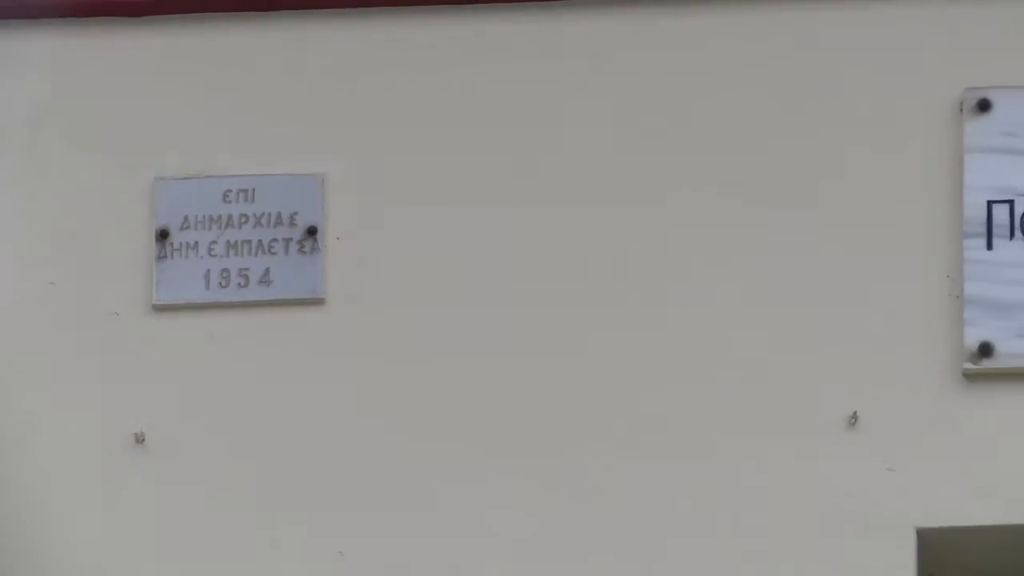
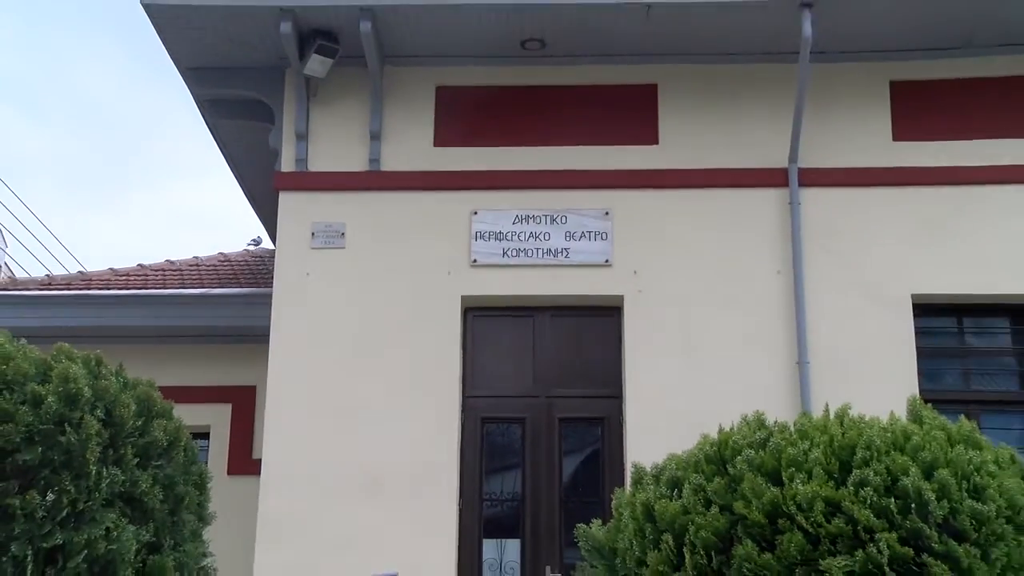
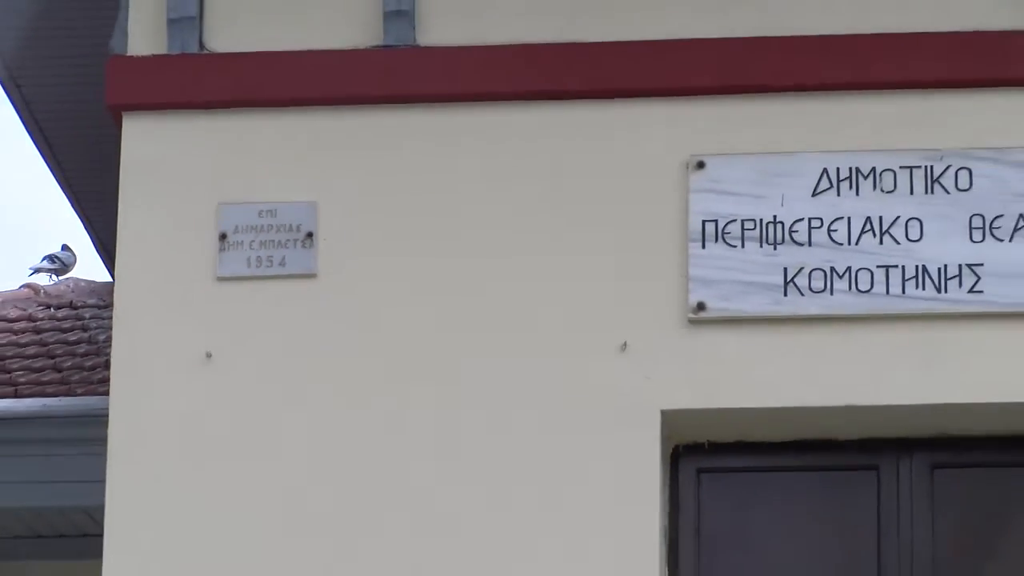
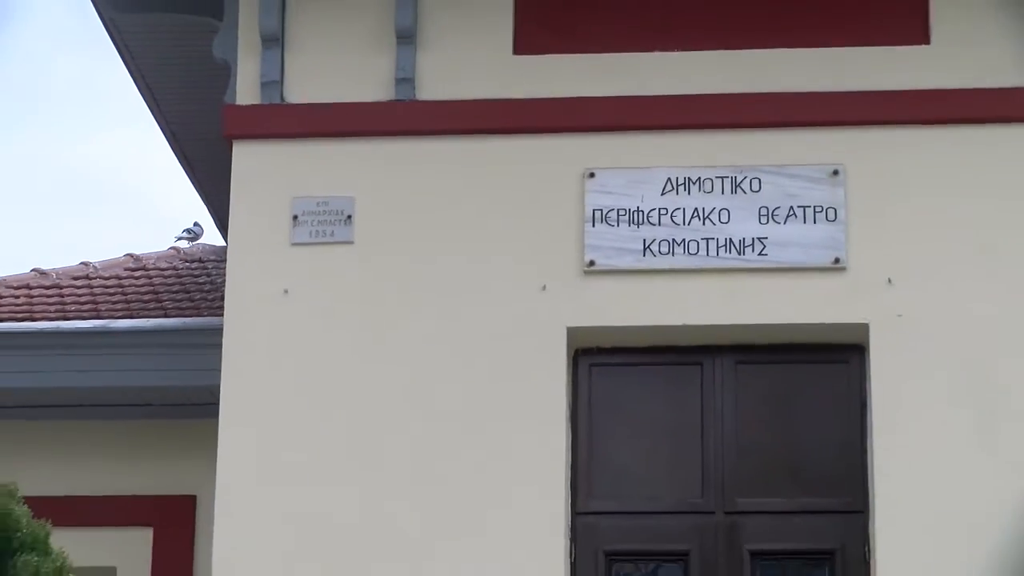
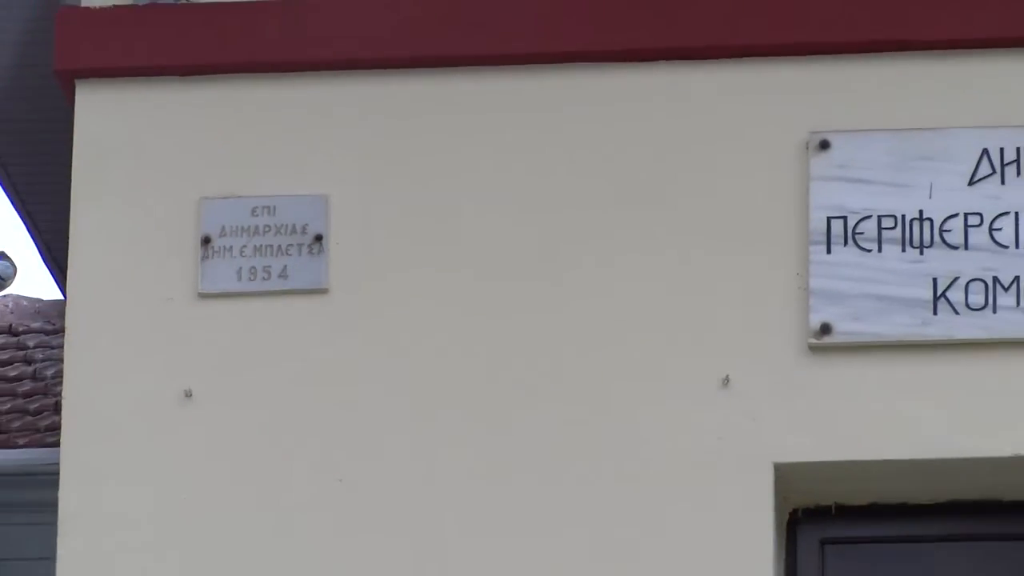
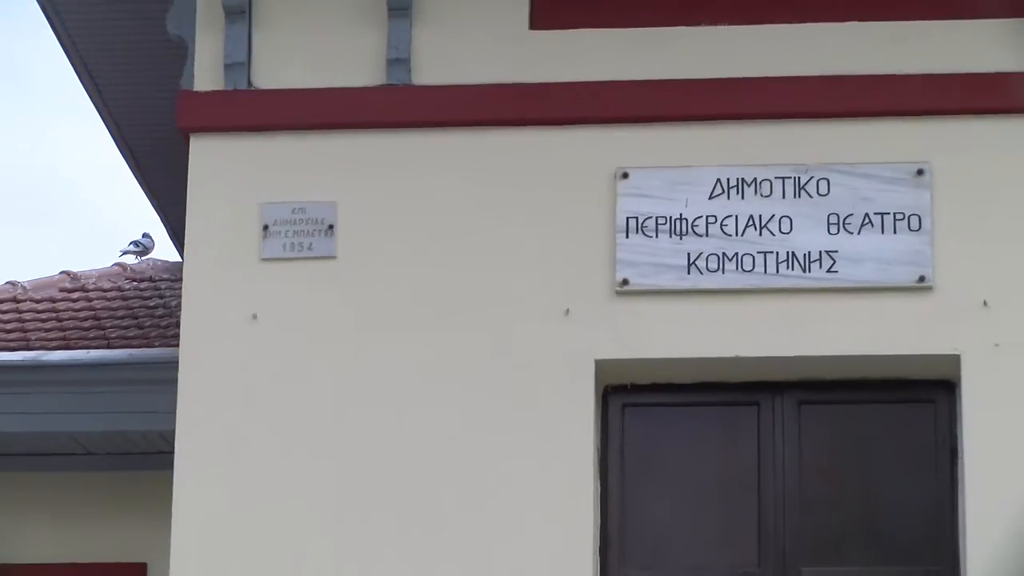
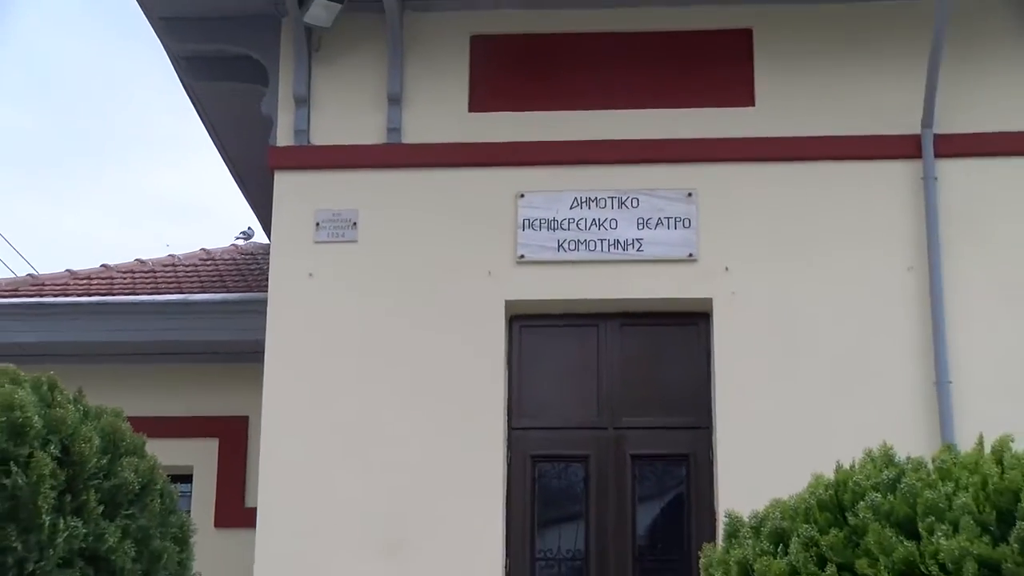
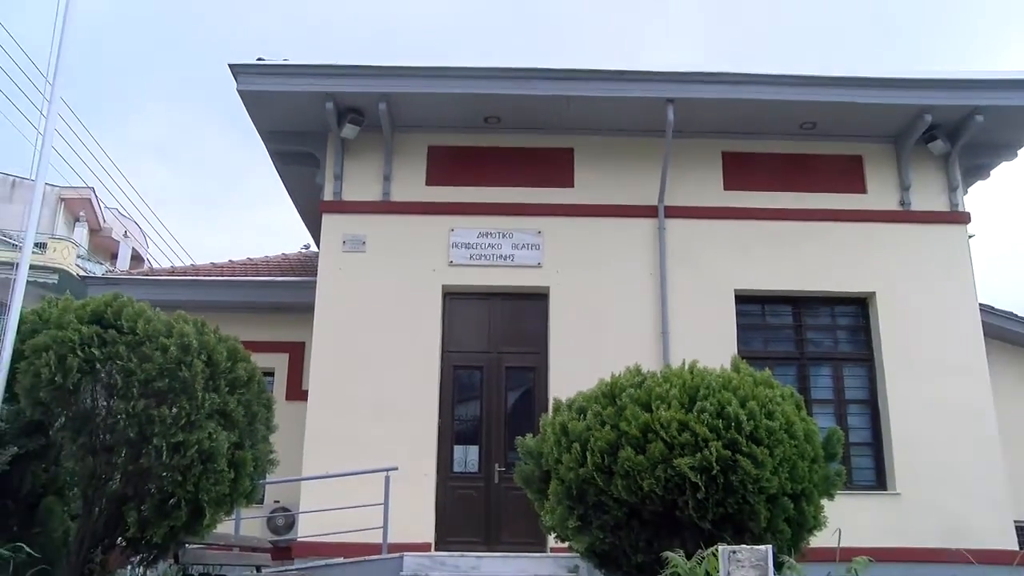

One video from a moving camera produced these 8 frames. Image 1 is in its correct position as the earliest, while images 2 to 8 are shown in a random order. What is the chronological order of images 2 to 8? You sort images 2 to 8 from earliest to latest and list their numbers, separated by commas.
5, 3, 6, 4, 7, 2, 8
